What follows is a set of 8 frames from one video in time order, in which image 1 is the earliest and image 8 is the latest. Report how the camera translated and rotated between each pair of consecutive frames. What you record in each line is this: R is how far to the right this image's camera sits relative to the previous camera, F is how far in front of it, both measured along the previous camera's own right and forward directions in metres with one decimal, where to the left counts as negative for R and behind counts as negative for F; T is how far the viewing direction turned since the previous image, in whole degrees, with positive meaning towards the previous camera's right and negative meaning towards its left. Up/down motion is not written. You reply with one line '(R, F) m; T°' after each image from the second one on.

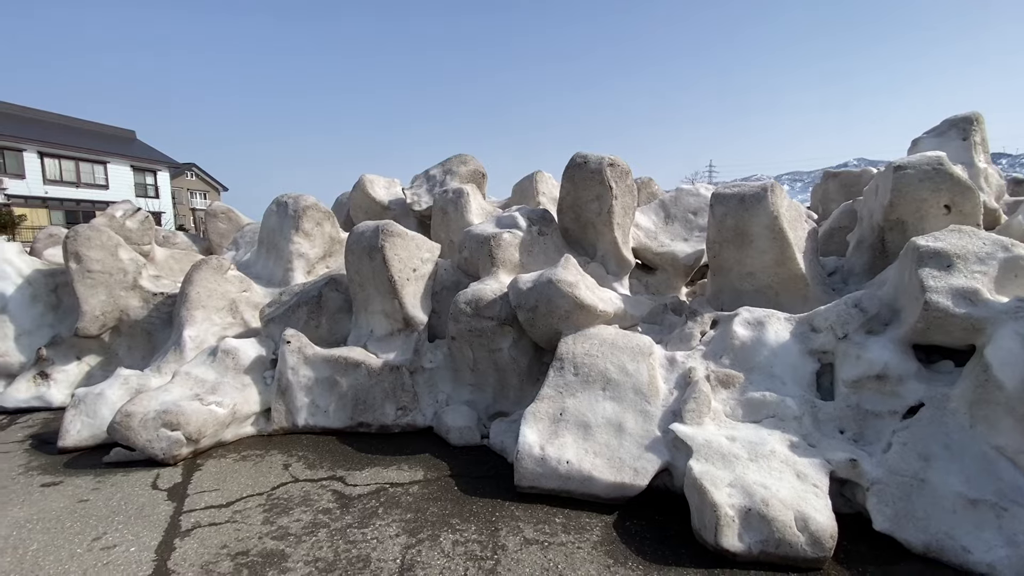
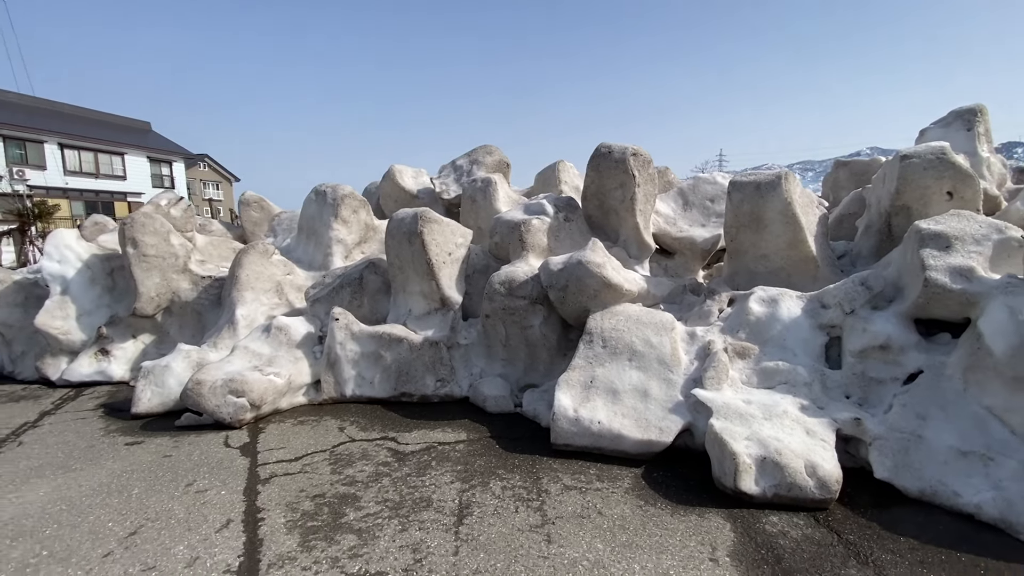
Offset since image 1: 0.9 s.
(-0.2, -0.3) m; -1°
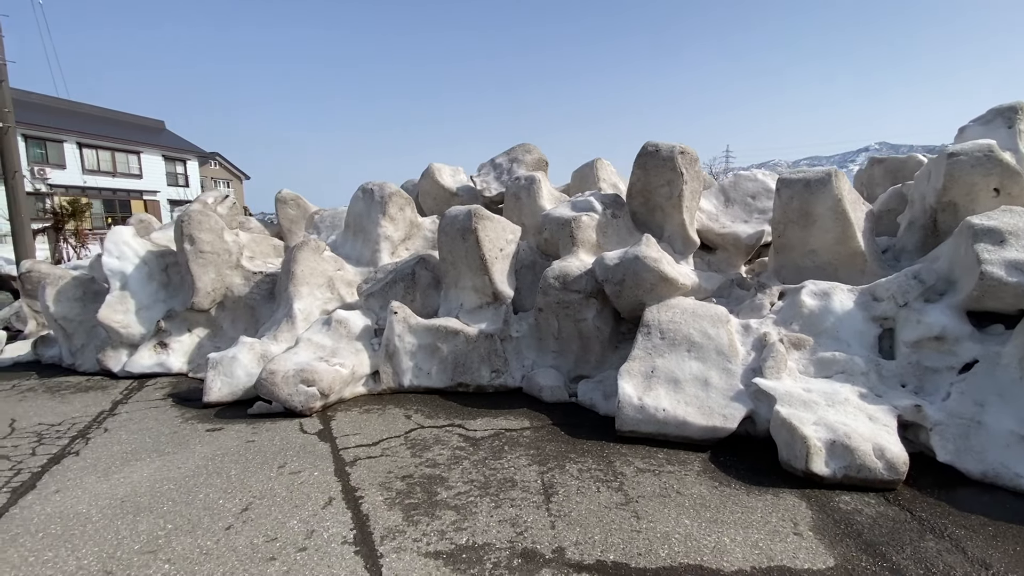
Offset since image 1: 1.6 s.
(-0.4, -0.2) m; -1°
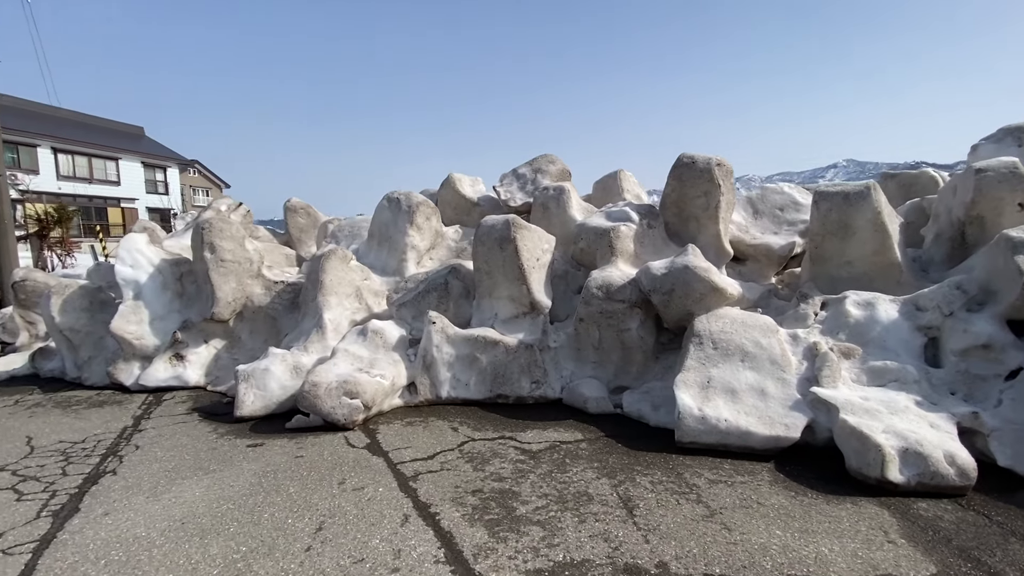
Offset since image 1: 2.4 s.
(-0.5, 0.0) m; +2°
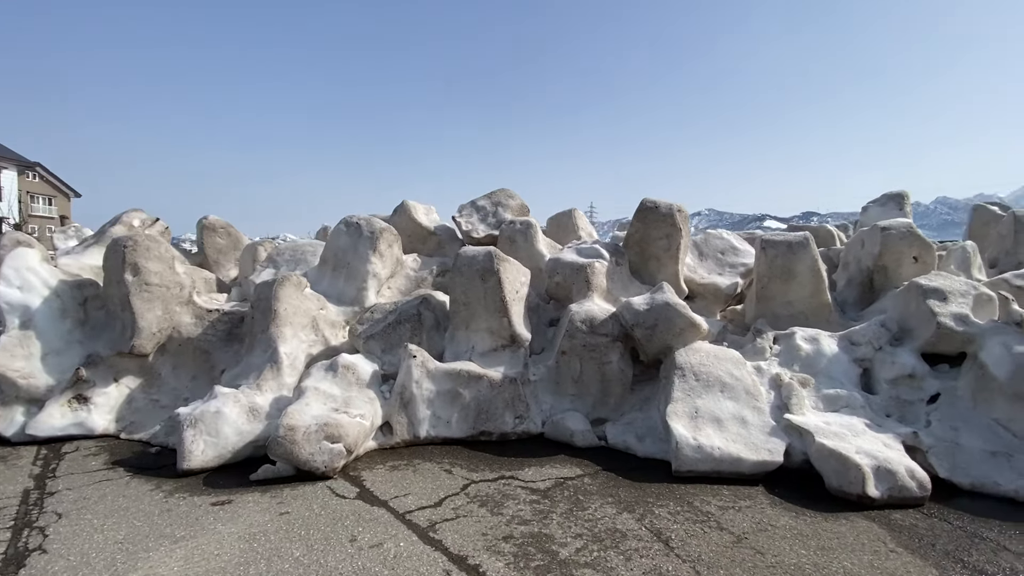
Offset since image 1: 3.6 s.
(-0.8, +0.1) m; +13°
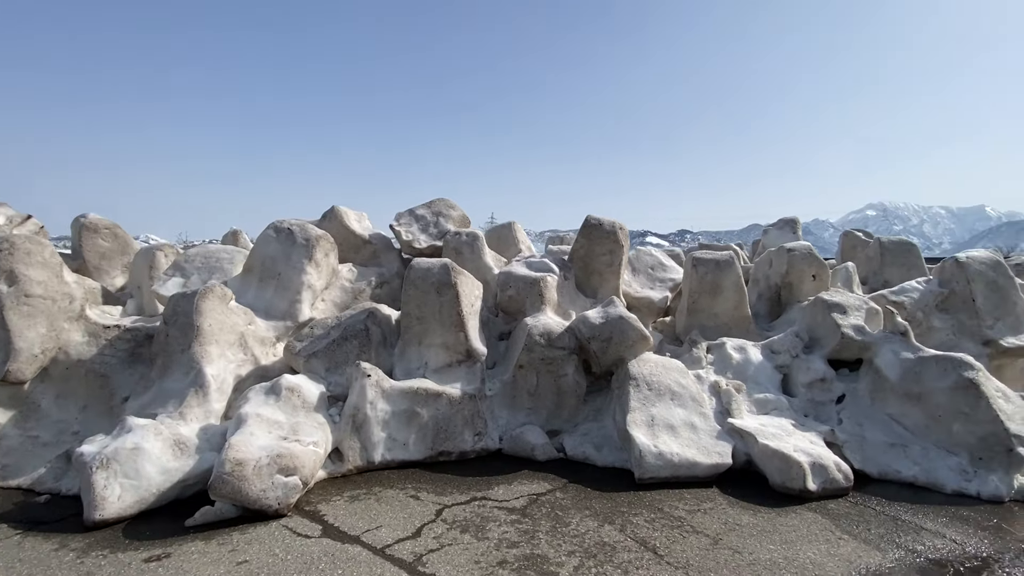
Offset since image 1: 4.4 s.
(-0.5, +0.1) m; +12°
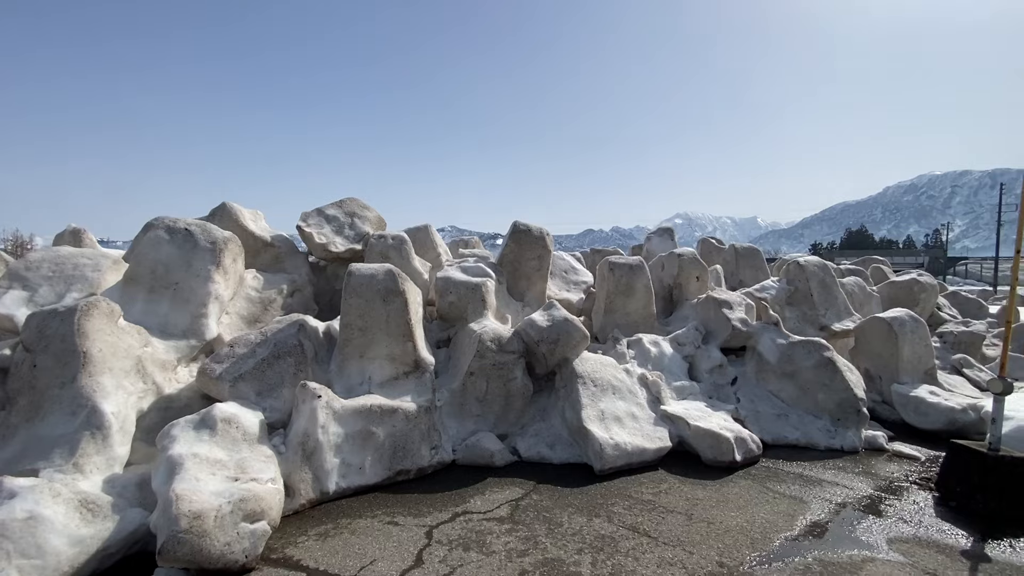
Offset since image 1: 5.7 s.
(-0.8, +0.1) m; +18°
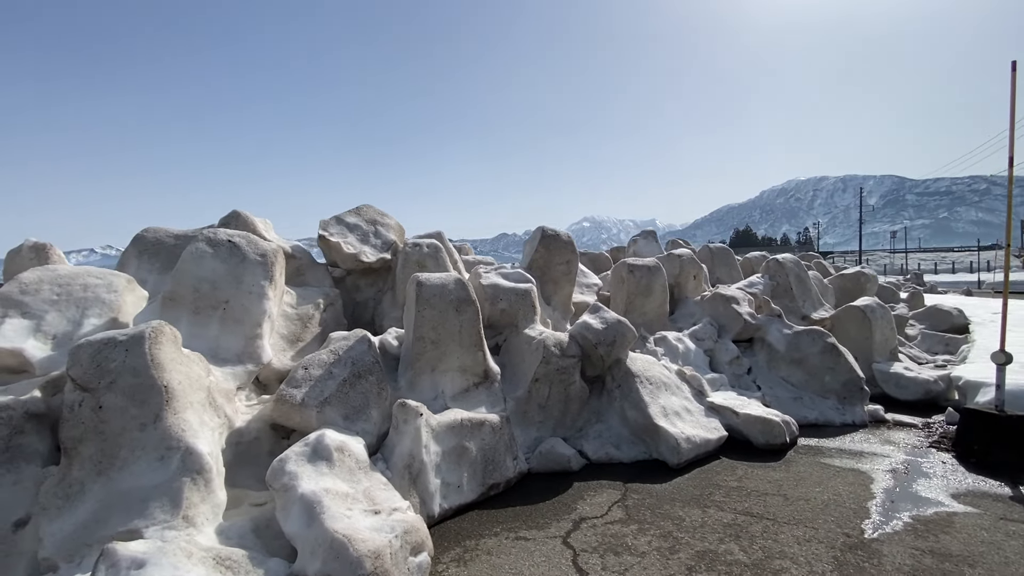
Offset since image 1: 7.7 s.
(-1.3, +0.1) m; +10°
